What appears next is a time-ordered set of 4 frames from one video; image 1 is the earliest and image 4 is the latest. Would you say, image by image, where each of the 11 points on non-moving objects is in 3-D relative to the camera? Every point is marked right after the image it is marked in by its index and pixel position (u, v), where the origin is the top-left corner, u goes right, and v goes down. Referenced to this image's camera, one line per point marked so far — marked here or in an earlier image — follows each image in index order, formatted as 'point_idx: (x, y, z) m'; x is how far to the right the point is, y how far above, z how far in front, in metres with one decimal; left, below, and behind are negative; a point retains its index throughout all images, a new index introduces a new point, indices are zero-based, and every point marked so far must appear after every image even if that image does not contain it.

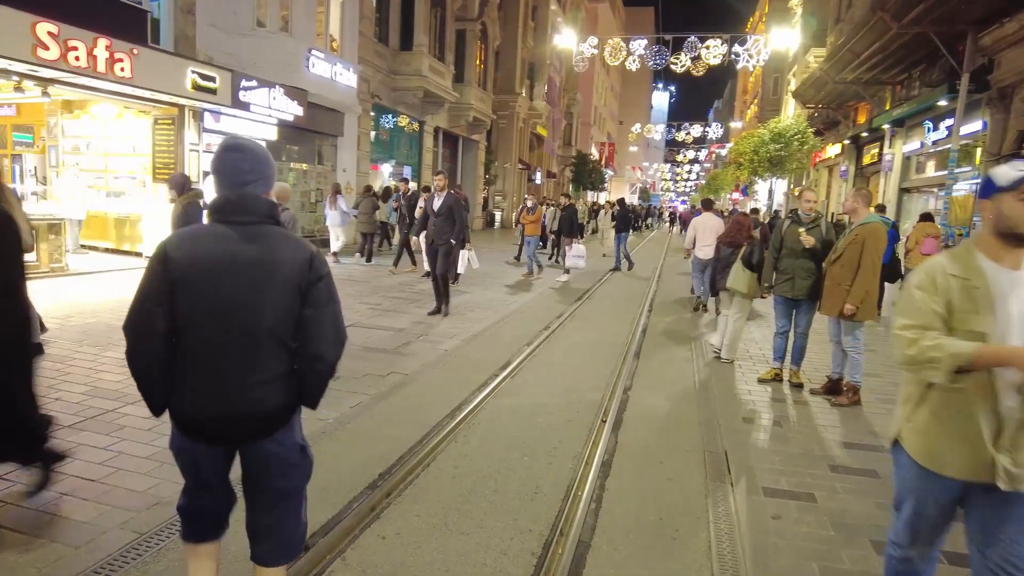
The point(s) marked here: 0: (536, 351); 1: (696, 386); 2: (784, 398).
0: (+0.3, -0.7, +7.4) m
1: (+1.7, -0.9, +6.4) m
2: (+2.5, -1.0, +6.1) m
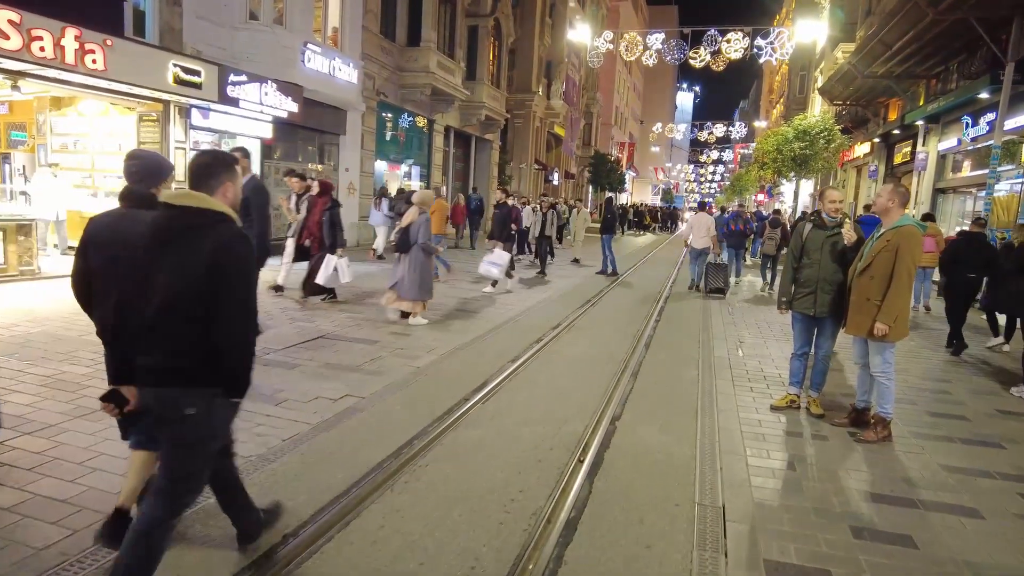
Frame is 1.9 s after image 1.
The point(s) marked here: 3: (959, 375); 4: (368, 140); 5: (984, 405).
0: (+0.1, -0.8, +6.6) m
1: (+1.5, -1.0, +5.5) m
2: (+2.3, -1.1, +5.2) m
3: (+4.9, -1.0, +7.2) m
4: (-4.1, +4.2, +18.7) m
5: (+4.4, -1.1, +6.1) m
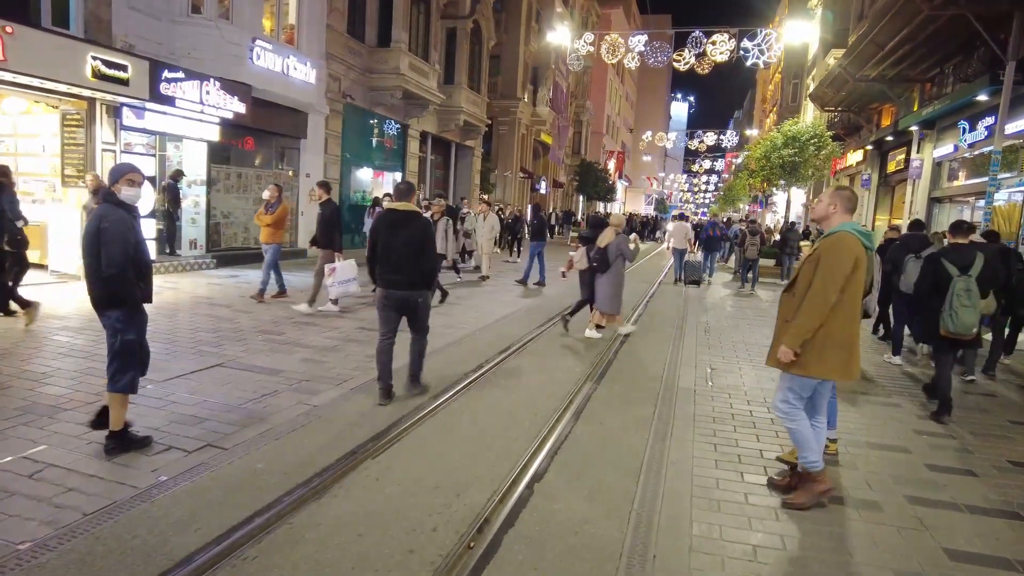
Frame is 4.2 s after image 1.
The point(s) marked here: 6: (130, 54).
0: (-0.6, -1.0, +5.6) m
1: (+0.8, -1.2, +4.4) m
2: (+1.6, -1.3, +4.1) m
3: (+4.2, -1.2, +6.2) m
4: (-4.8, +3.8, +17.7) m
5: (+3.7, -1.3, +5.1) m
6: (-6.3, +3.8, +10.9) m
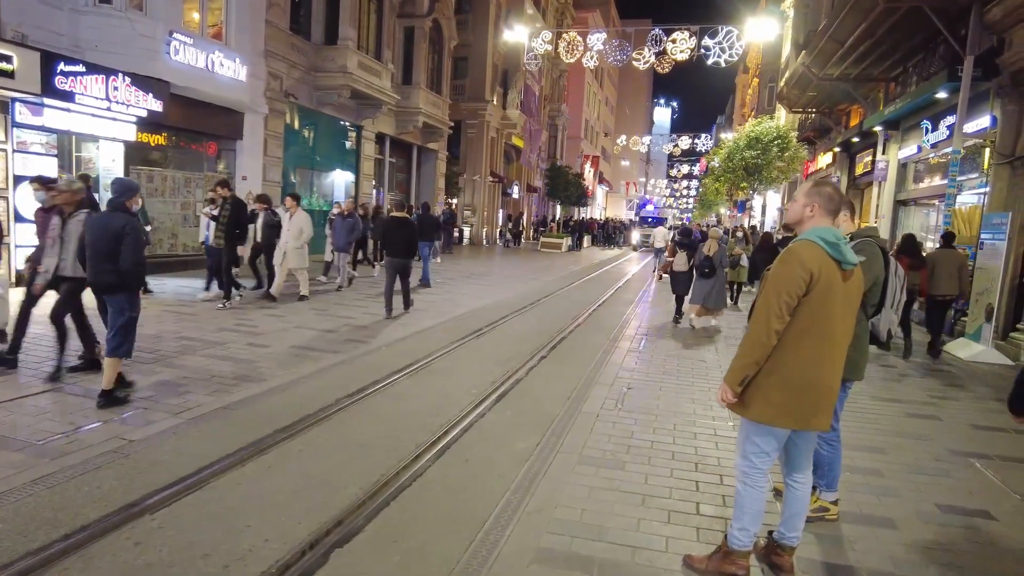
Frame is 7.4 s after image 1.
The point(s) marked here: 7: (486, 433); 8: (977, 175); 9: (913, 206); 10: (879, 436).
0: (-1.6, -1.1, +4.7) m
1: (-0.2, -1.3, +3.6) m
2: (+0.6, -1.4, +3.4) m
3: (+3.1, -1.3, +5.4) m
4: (-6.1, +3.6, +16.8) m
5: (+2.7, -1.4, +4.3) m
6: (-7.4, +3.7, +10.0) m
7: (-0.2, -1.1, +5.2) m
8: (+8.7, +2.1, +12.4) m
9: (+9.8, +2.0, +16.3) m
10: (+3.1, -1.2, +5.6) m
